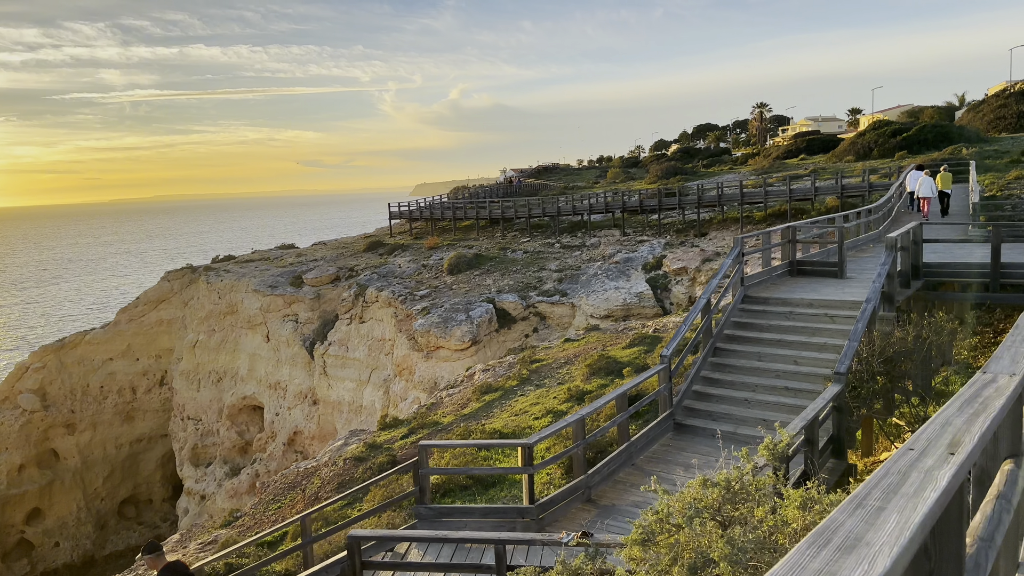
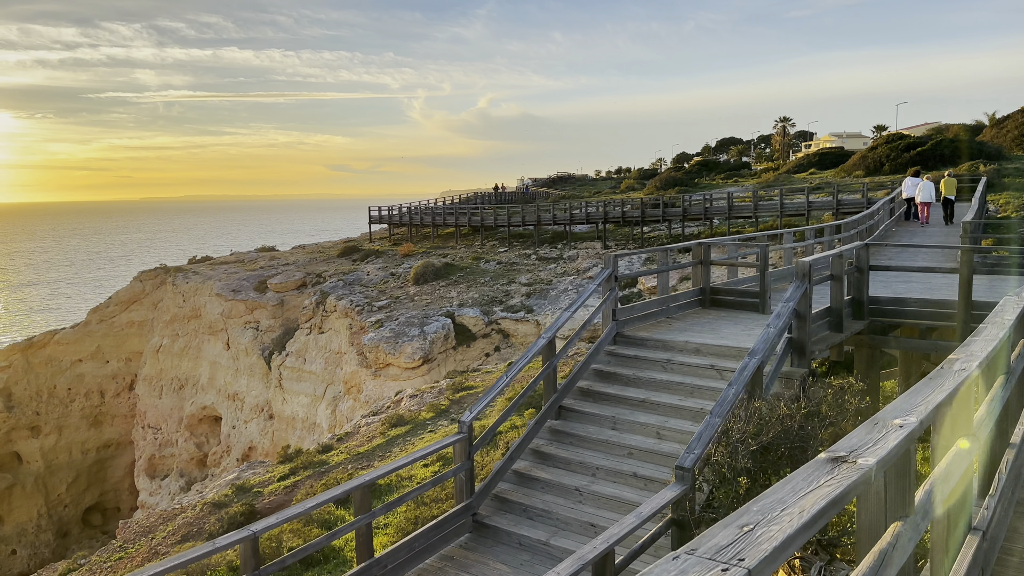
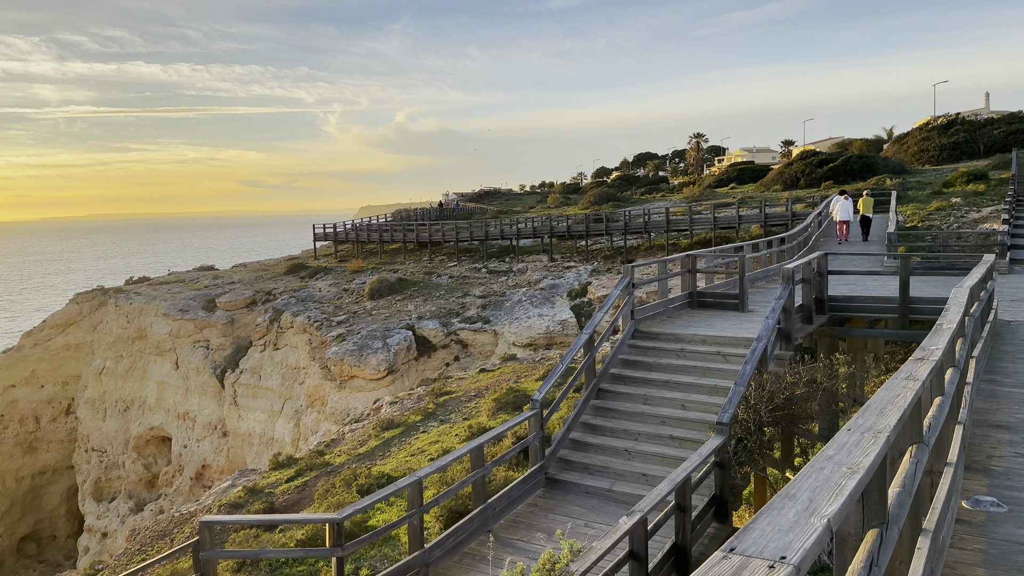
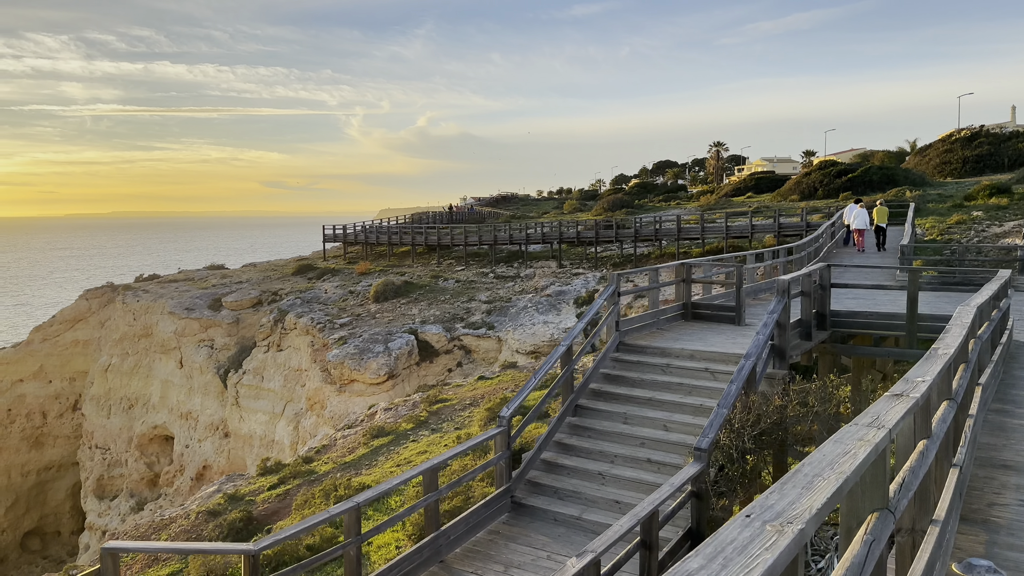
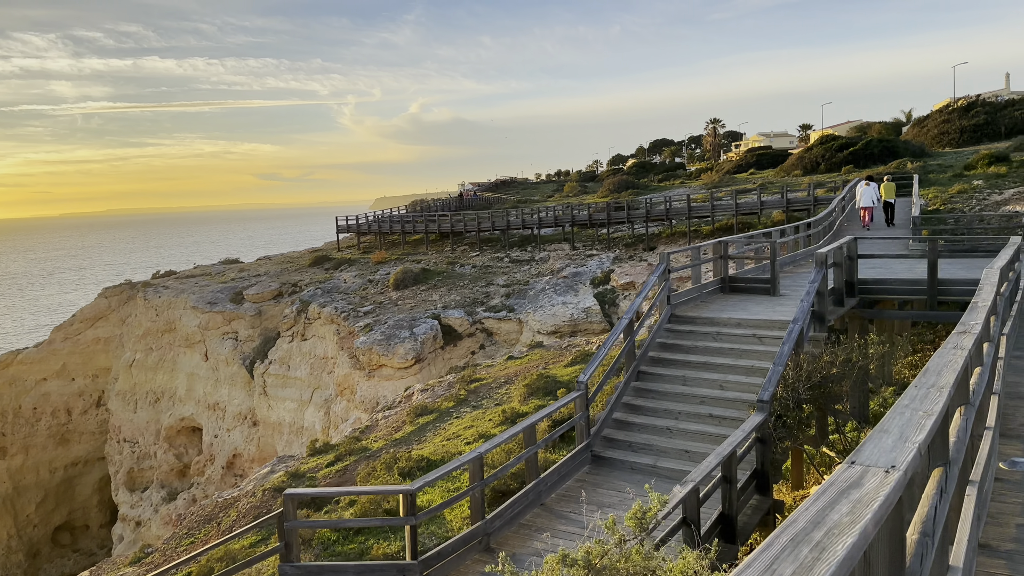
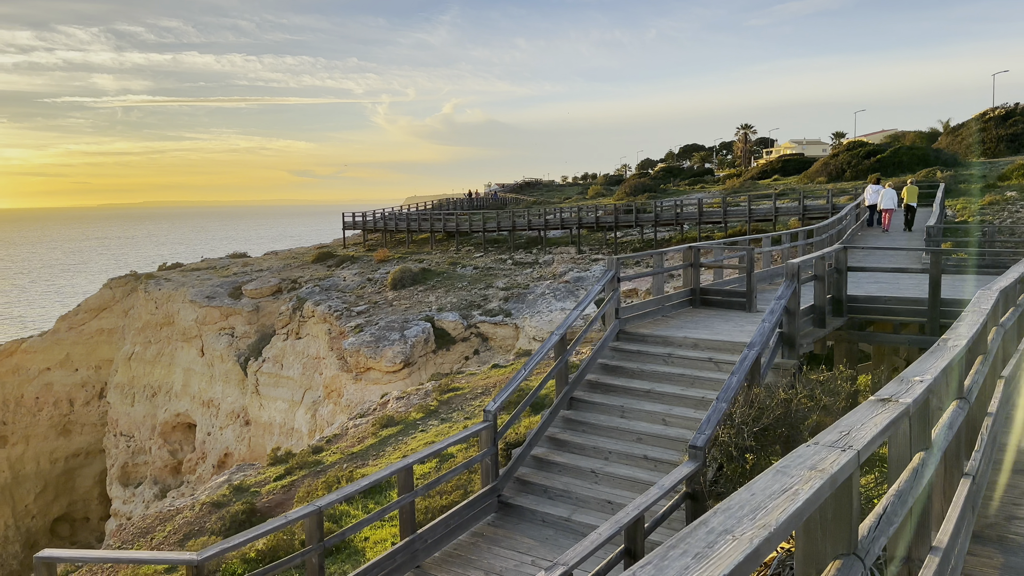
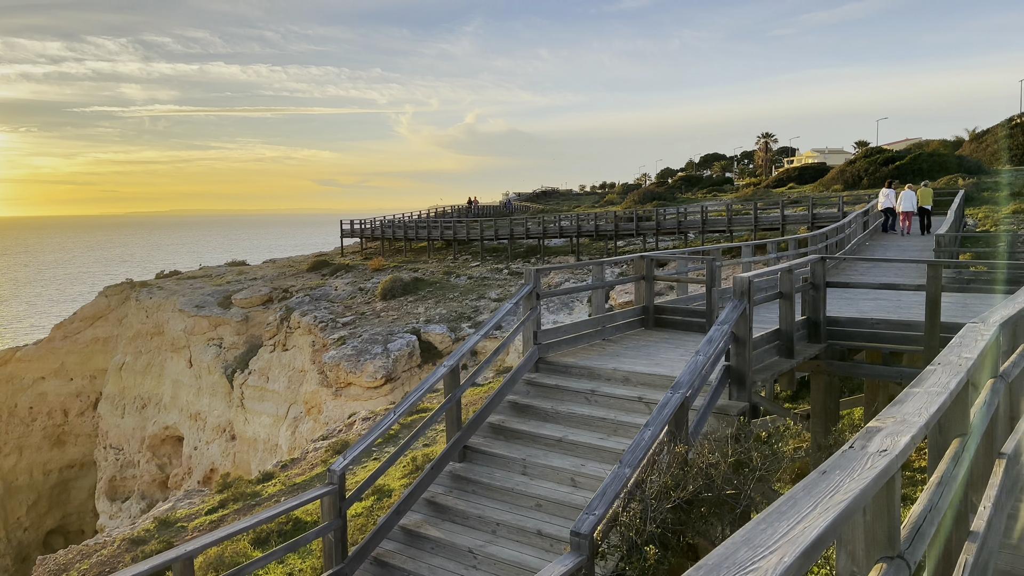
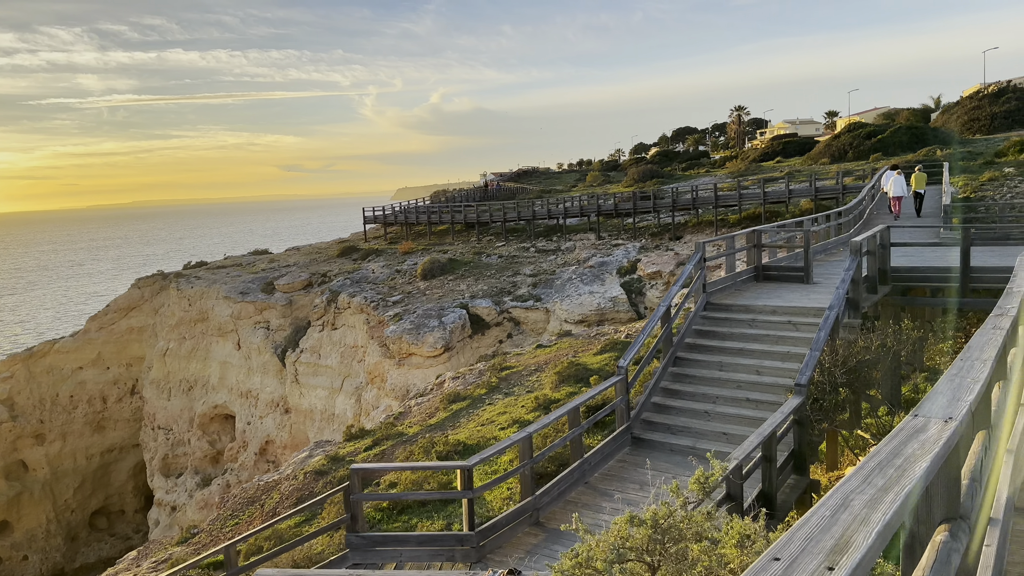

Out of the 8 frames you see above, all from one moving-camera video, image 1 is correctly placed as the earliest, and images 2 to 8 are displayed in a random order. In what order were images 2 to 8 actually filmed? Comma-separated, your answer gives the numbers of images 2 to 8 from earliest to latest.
8, 5, 3, 4, 6, 2, 7
